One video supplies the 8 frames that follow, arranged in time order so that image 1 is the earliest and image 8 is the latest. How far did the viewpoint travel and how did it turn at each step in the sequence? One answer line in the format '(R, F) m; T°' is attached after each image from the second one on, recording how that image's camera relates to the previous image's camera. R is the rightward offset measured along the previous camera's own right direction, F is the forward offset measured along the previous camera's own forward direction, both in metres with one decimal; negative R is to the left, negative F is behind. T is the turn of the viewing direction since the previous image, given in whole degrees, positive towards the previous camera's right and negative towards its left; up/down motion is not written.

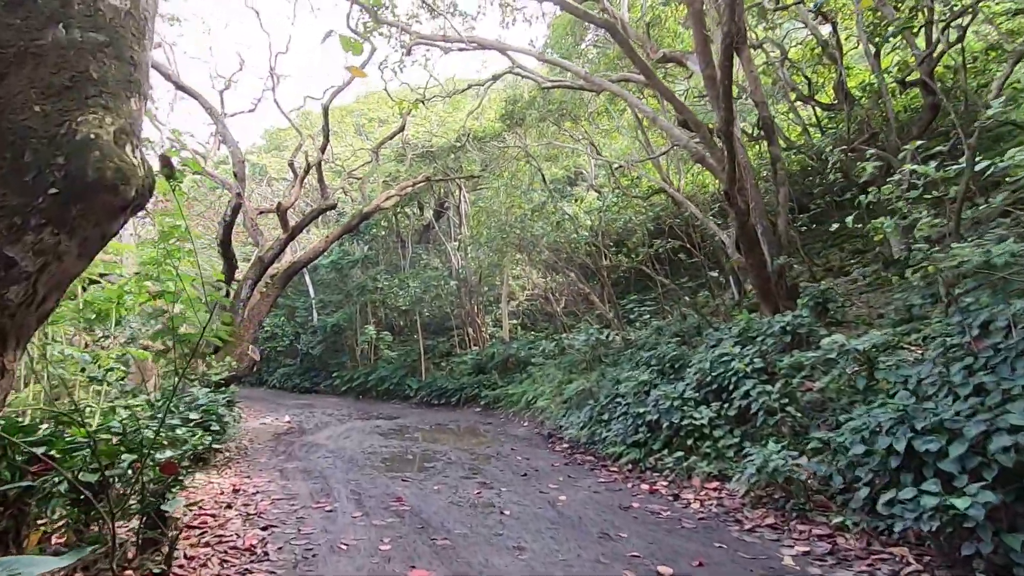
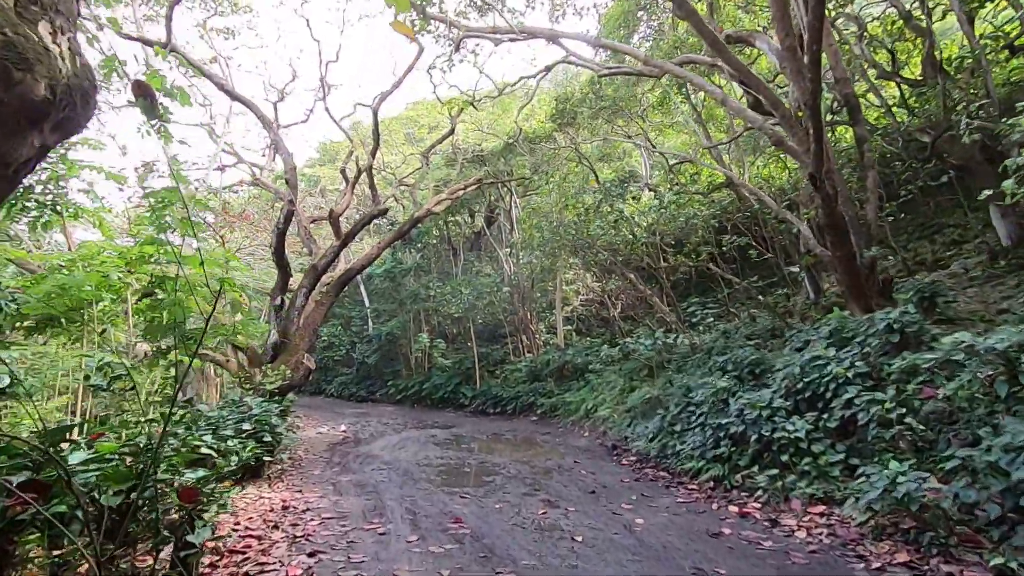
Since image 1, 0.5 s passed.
(-0.1, +0.4) m; -5°
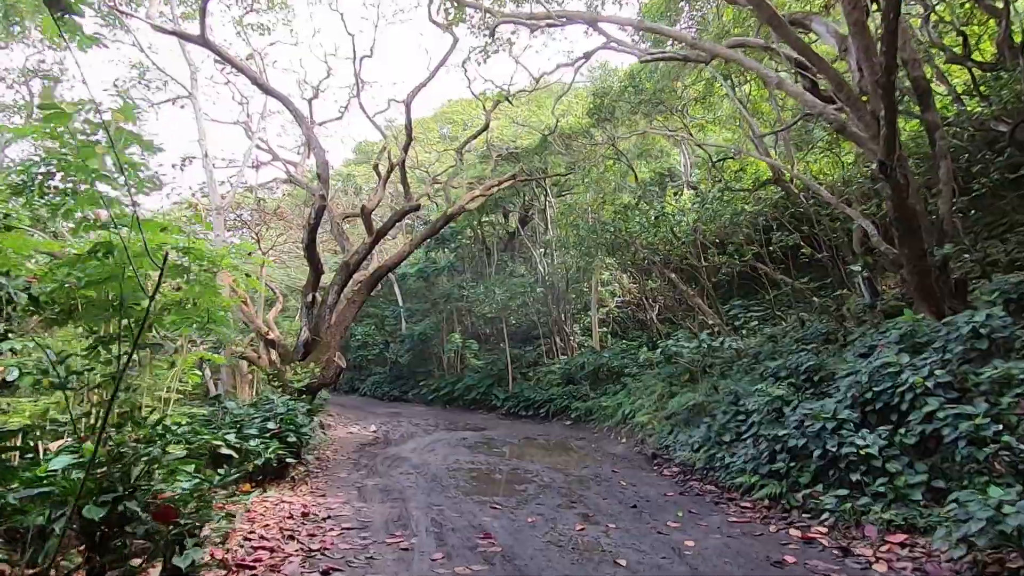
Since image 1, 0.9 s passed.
(0.0, +0.3) m; -4°
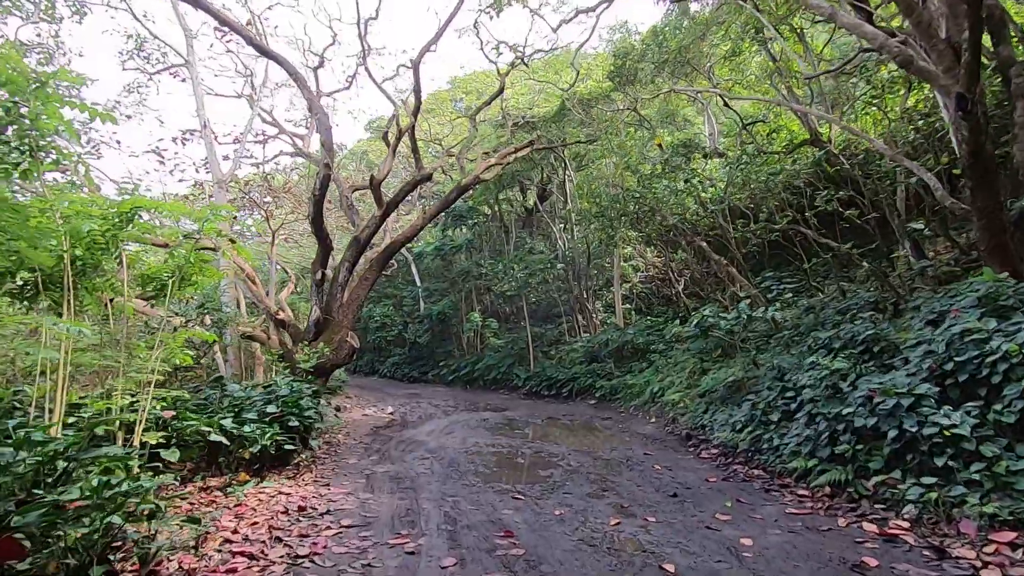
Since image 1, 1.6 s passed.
(0.0, +0.5) m; -2°
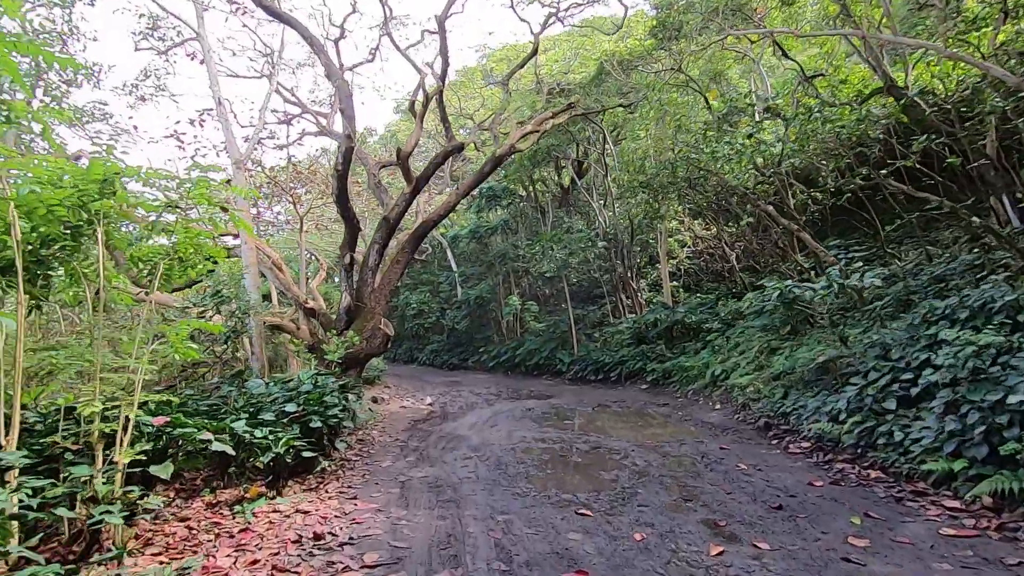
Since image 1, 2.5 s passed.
(-0.1, +0.7) m; -4°
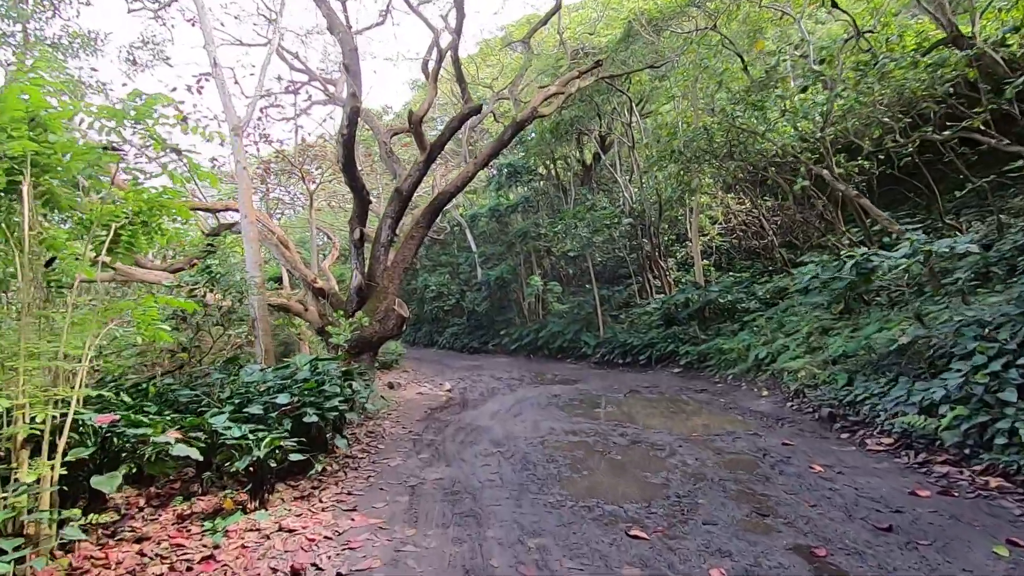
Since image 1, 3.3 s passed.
(0.0, +0.6) m; -2°
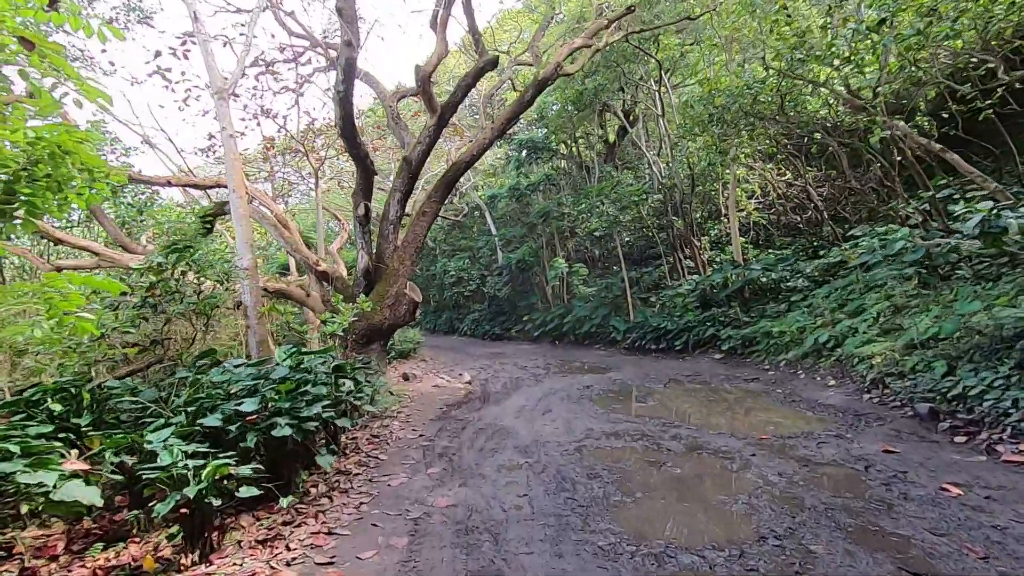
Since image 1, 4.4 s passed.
(0.0, +0.7) m; -2°
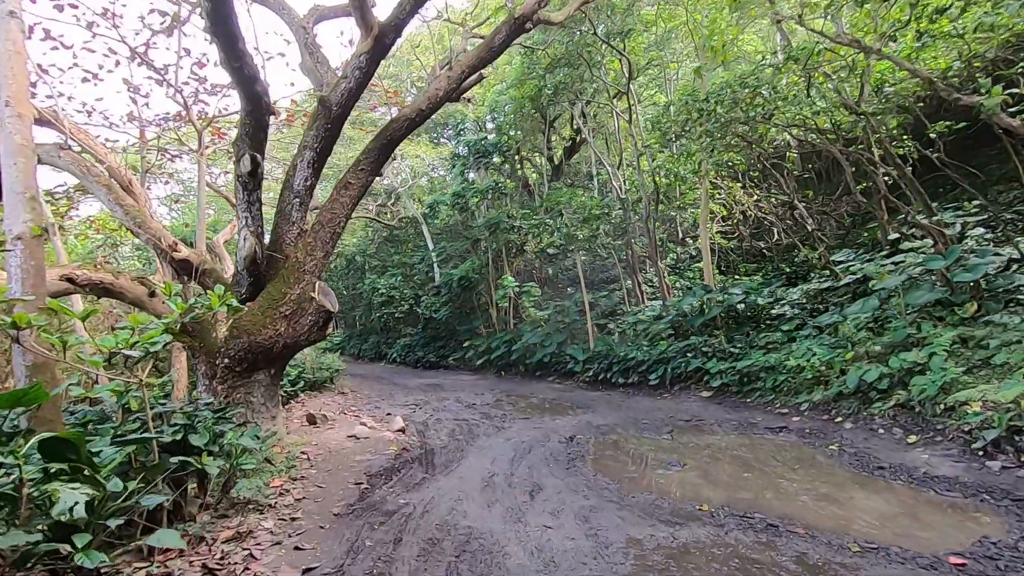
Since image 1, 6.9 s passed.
(-0.2, +1.8) m; +7°
